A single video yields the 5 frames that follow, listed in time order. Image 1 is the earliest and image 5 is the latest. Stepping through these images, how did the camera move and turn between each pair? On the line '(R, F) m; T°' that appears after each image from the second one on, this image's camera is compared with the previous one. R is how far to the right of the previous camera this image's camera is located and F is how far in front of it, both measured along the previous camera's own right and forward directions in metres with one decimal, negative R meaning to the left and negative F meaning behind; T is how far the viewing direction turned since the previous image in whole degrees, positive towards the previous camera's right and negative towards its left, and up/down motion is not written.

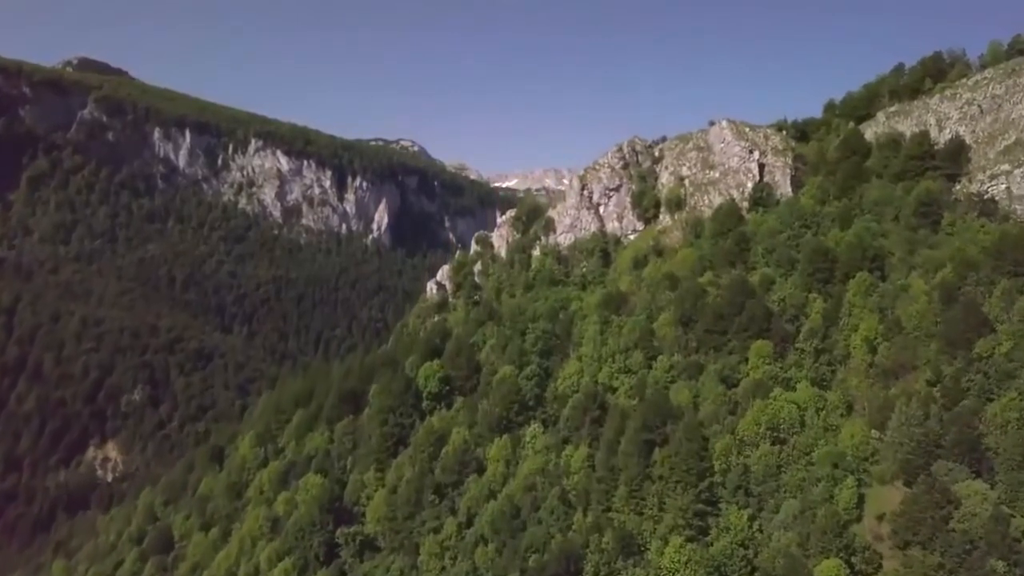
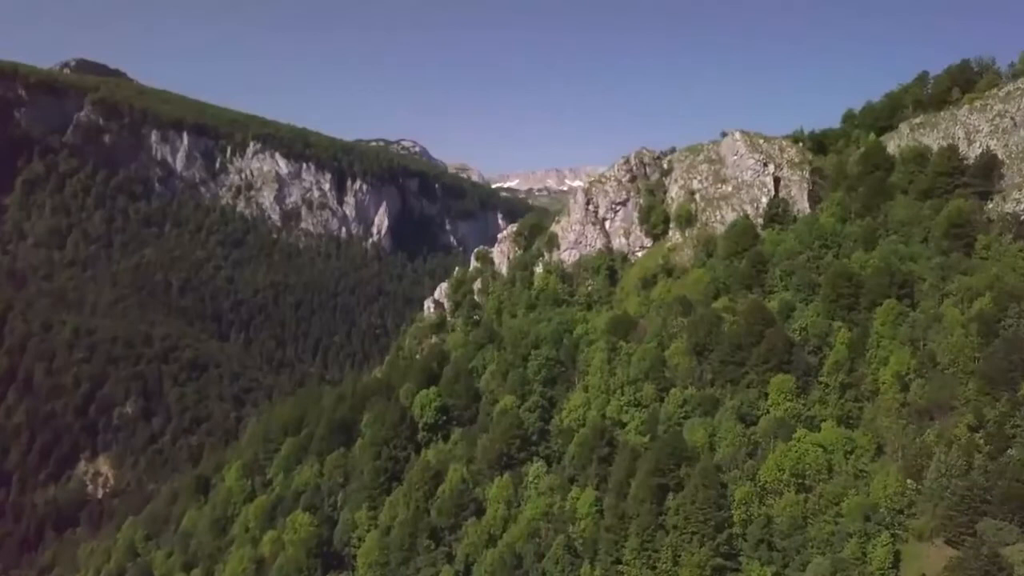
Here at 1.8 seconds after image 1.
(0.0, +5.2) m; 0°
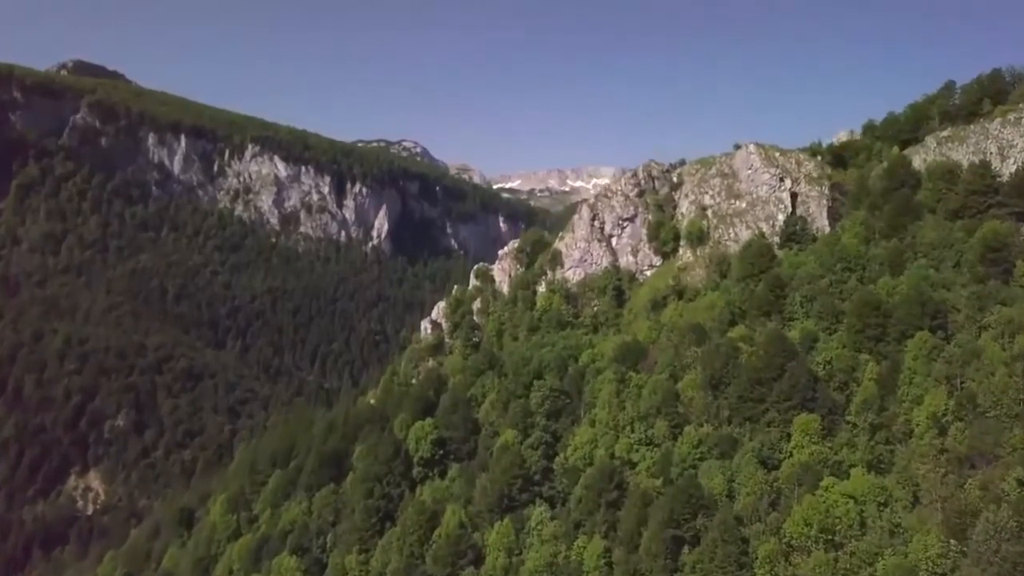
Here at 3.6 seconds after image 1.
(0.0, +5.1) m; 0°
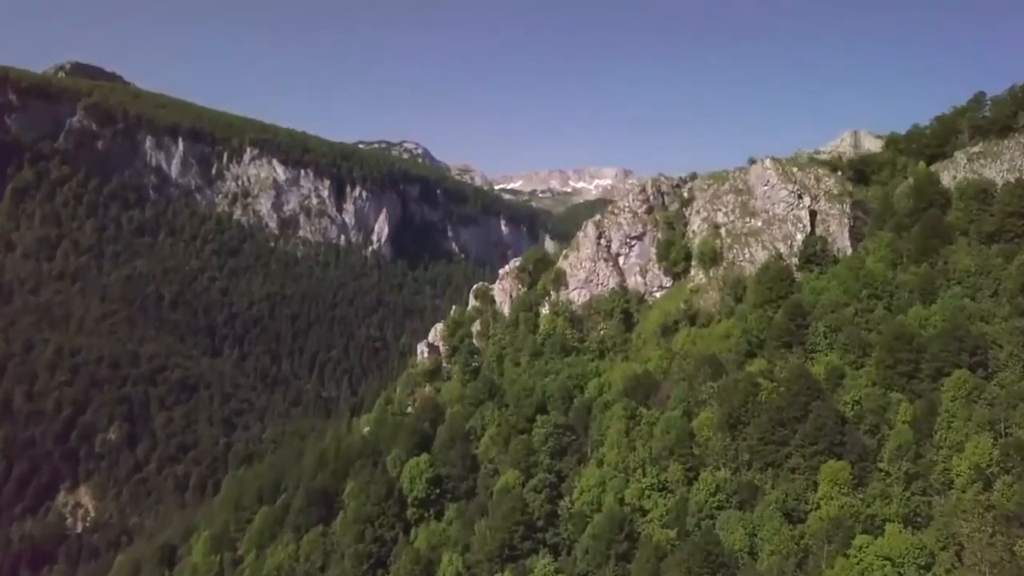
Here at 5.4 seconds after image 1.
(0.0, +5.1) m; 0°
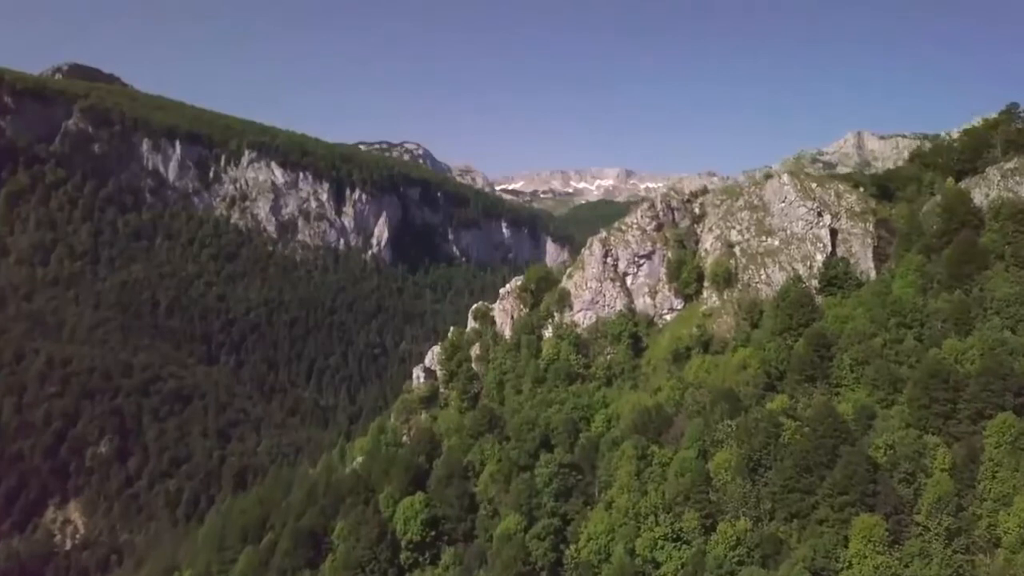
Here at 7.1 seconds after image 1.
(0.0, +5.0) m; 0°
